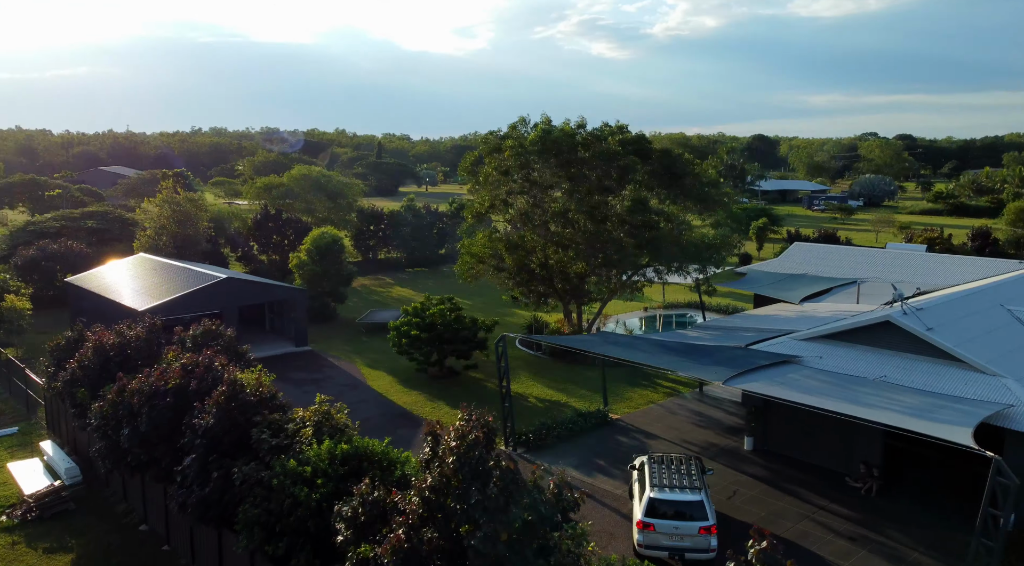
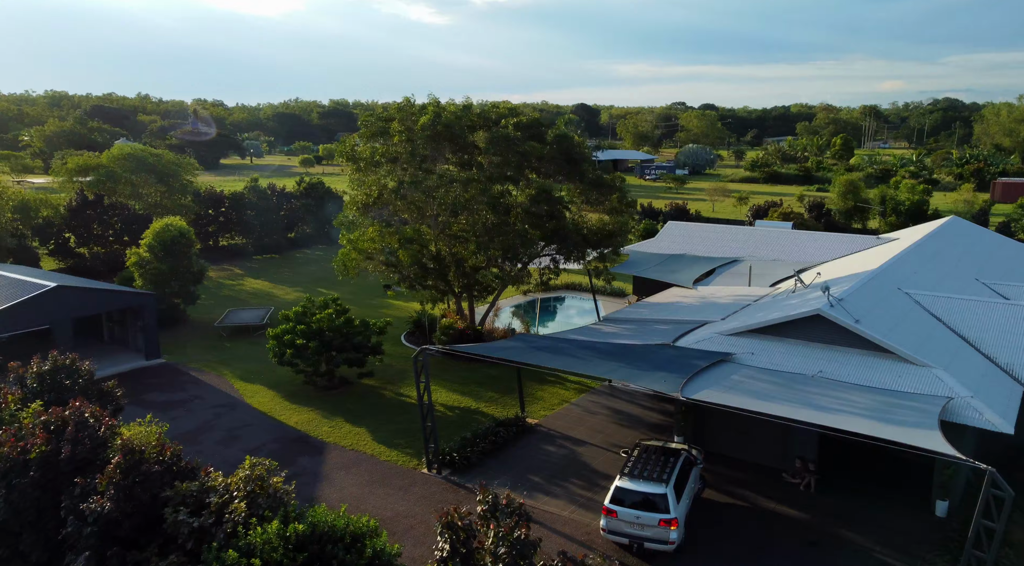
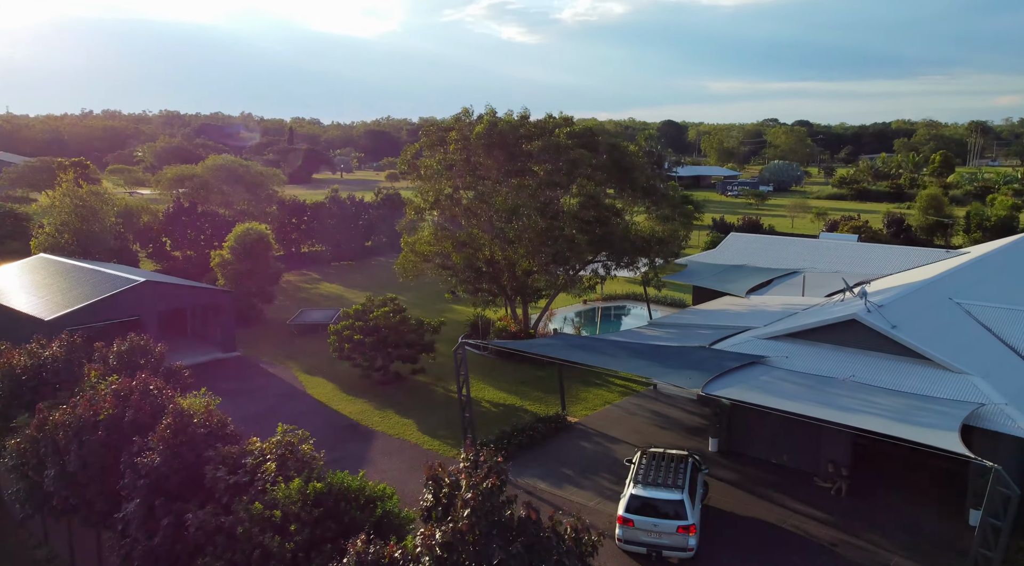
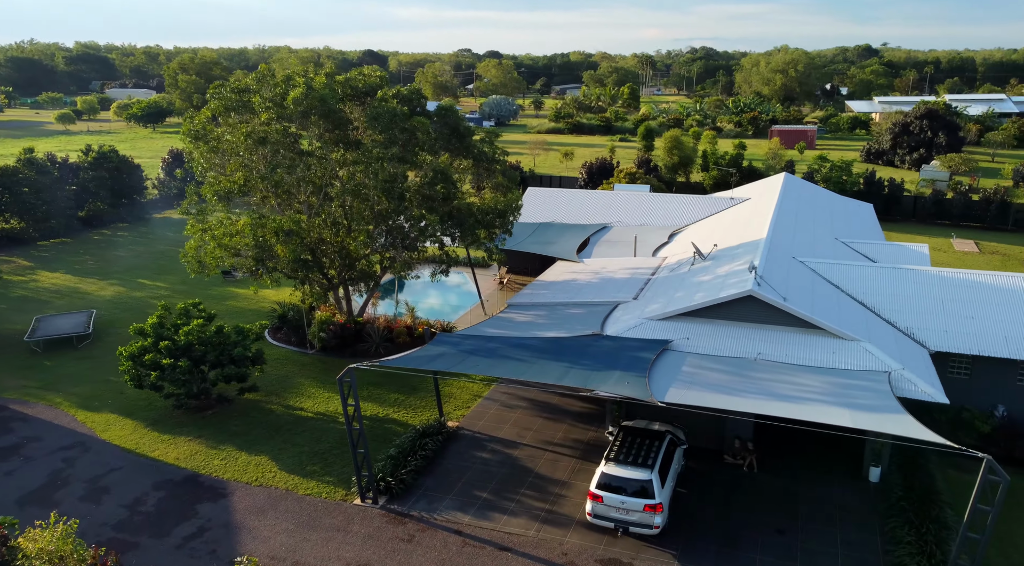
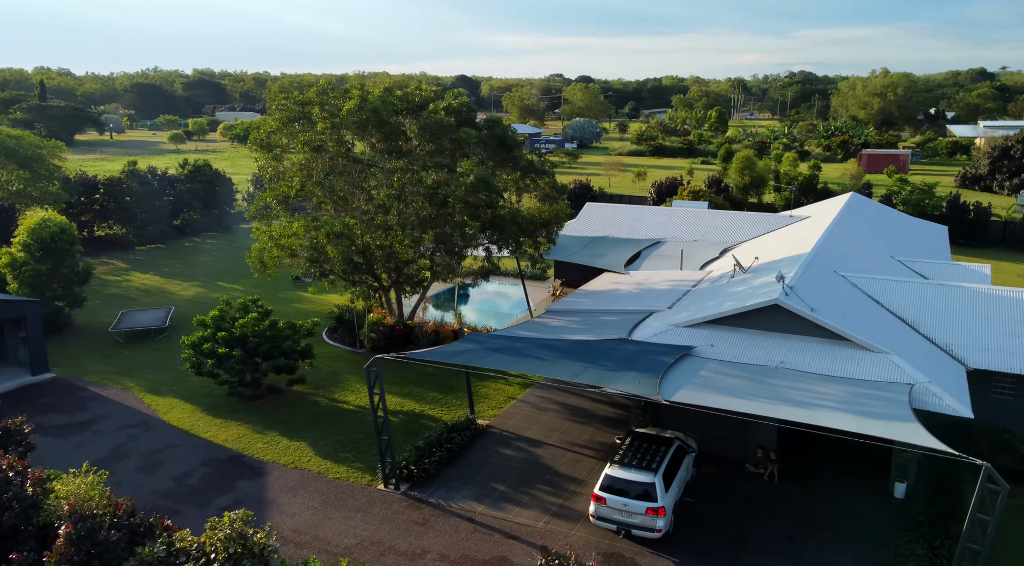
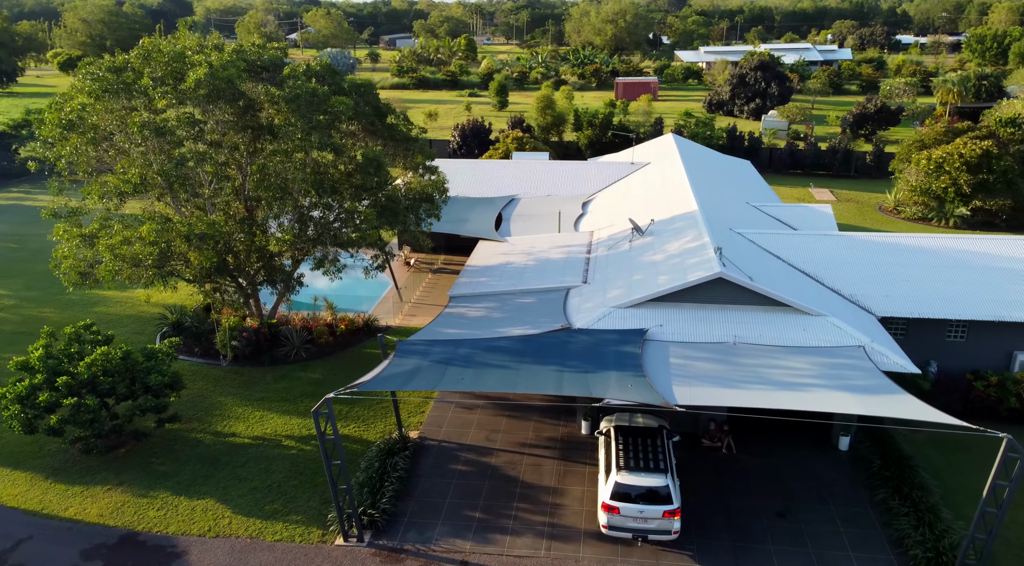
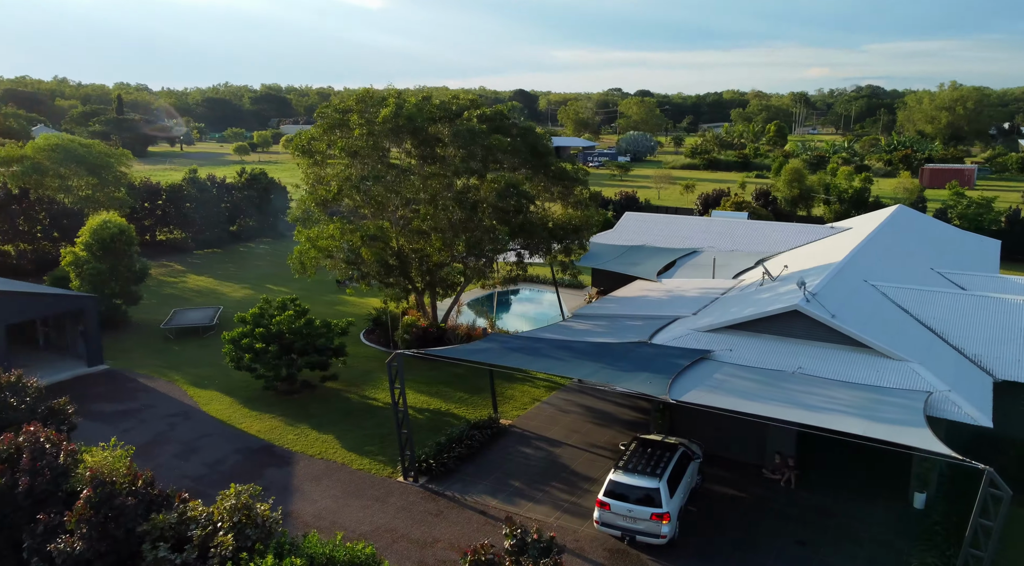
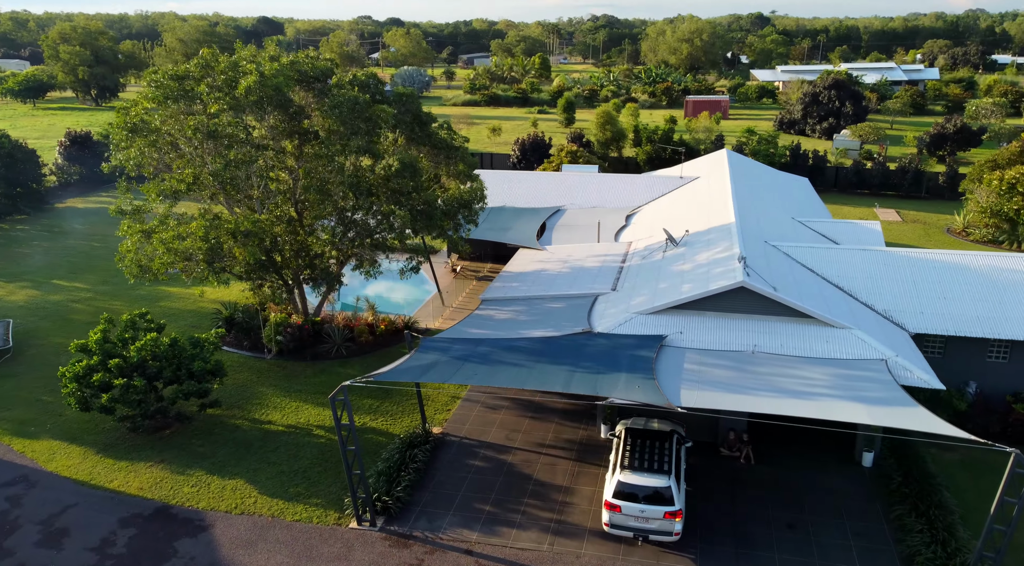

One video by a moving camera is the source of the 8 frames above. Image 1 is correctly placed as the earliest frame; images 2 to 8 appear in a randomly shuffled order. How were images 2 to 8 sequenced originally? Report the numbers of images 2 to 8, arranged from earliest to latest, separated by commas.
3, 2, 7, 5, 4, 8, 6
